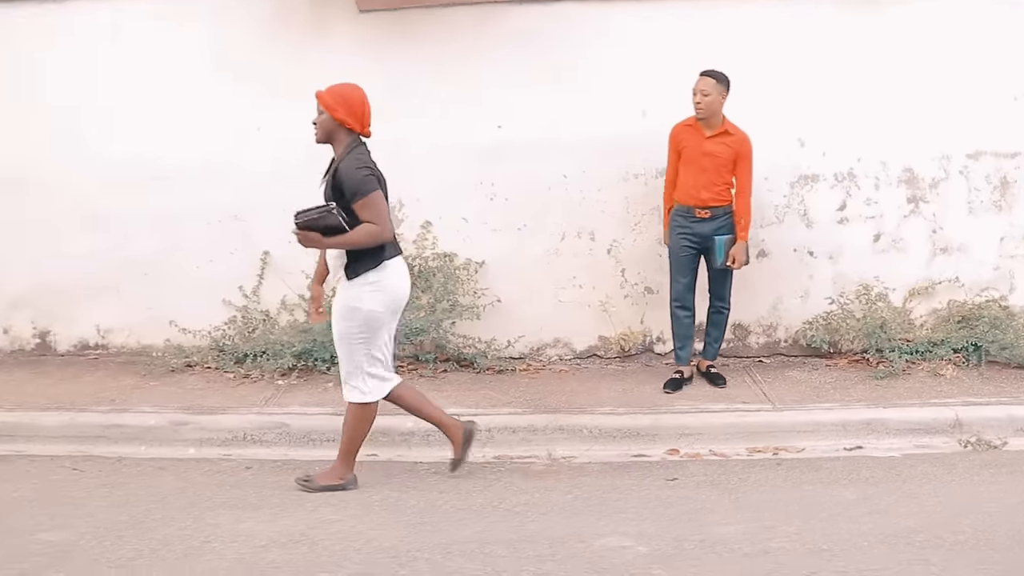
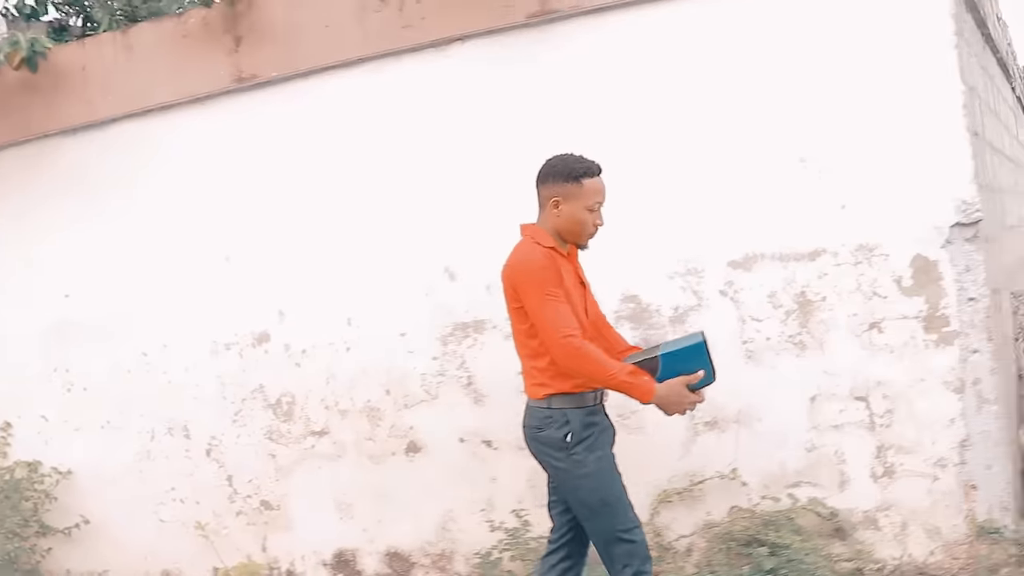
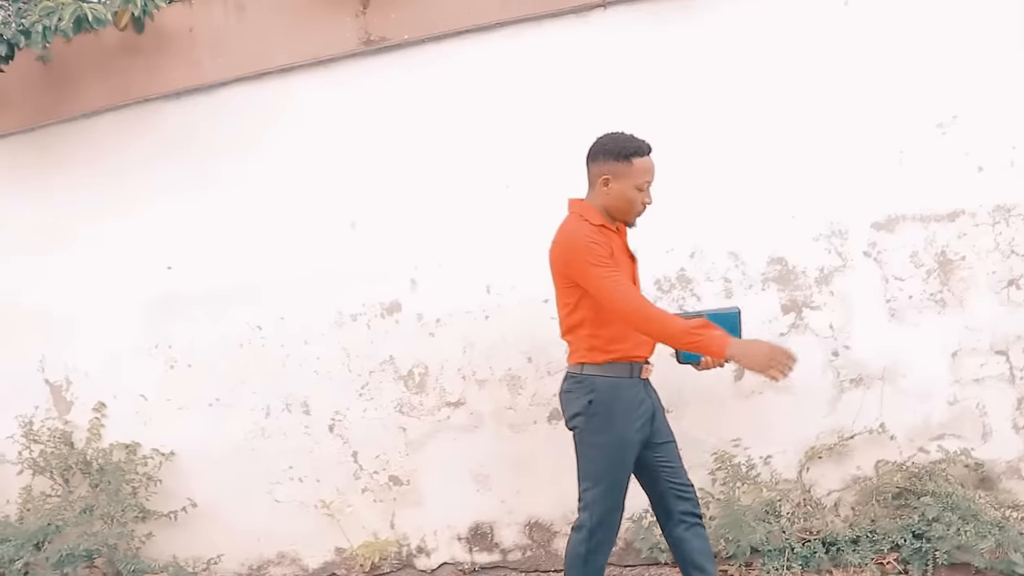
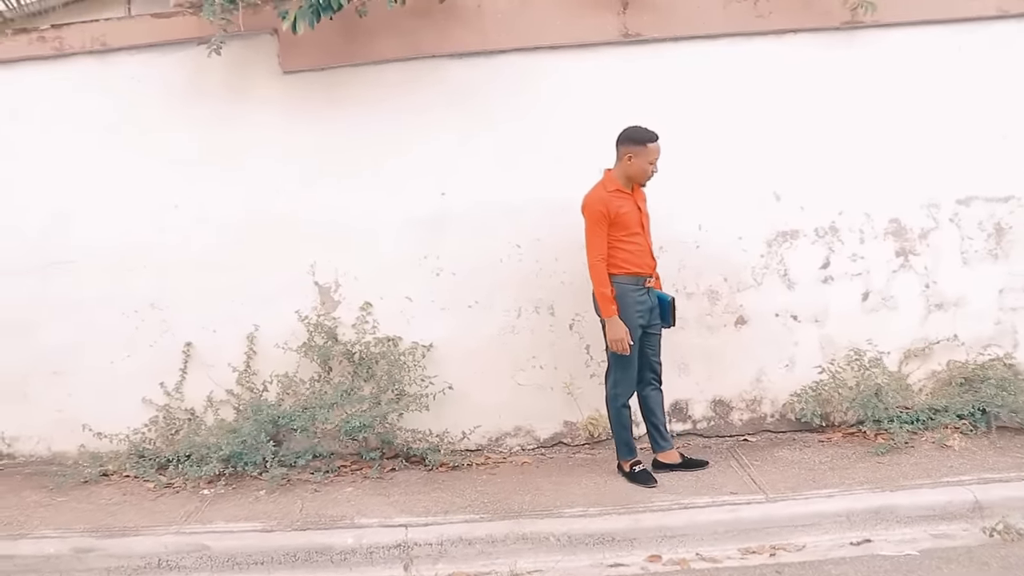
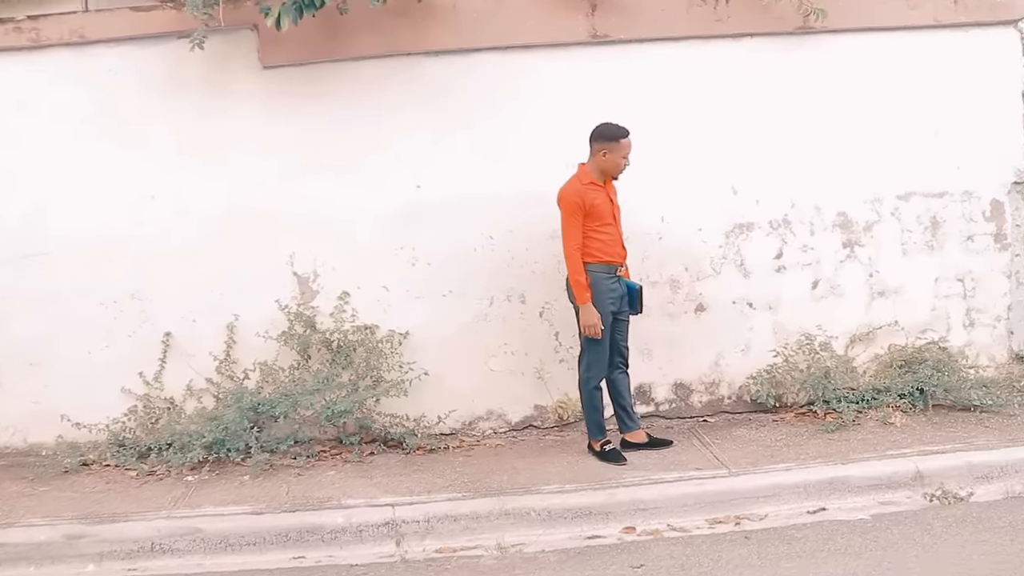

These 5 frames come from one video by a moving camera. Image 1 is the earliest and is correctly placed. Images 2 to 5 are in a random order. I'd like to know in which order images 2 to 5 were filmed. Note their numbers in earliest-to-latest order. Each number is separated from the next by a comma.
5, 4, 3, 2
